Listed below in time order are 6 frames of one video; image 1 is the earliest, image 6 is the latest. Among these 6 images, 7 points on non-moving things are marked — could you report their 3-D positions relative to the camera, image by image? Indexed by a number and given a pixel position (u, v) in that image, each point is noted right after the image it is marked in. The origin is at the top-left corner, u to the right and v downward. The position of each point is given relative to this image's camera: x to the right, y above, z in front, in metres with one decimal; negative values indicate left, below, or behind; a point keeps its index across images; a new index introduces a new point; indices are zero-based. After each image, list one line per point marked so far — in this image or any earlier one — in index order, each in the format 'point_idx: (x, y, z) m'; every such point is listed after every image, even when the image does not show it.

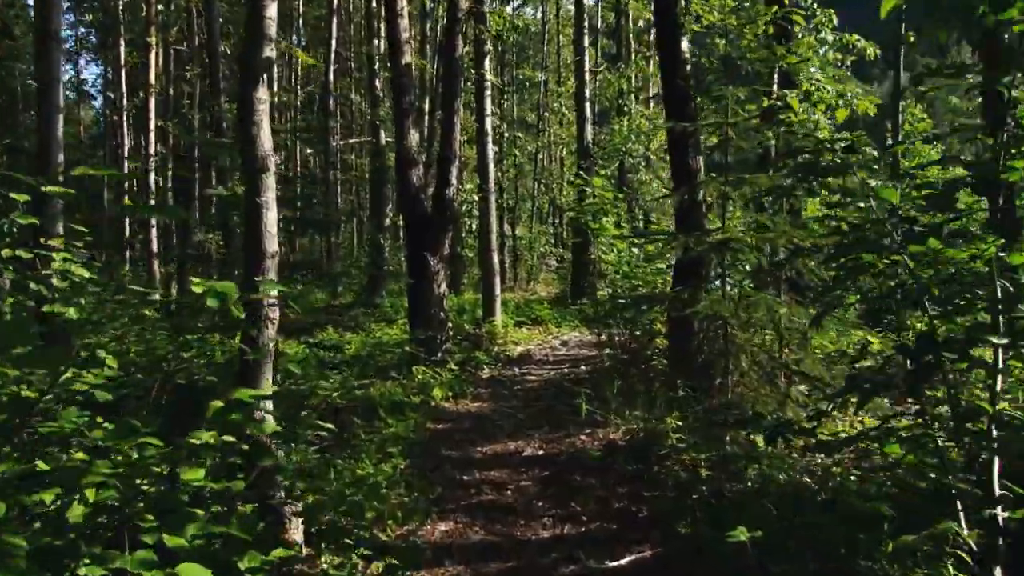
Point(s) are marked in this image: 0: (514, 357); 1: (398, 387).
0: (0.0, -0.8, +13.5) m
1: (-1.0, -0.9, +9.9) m
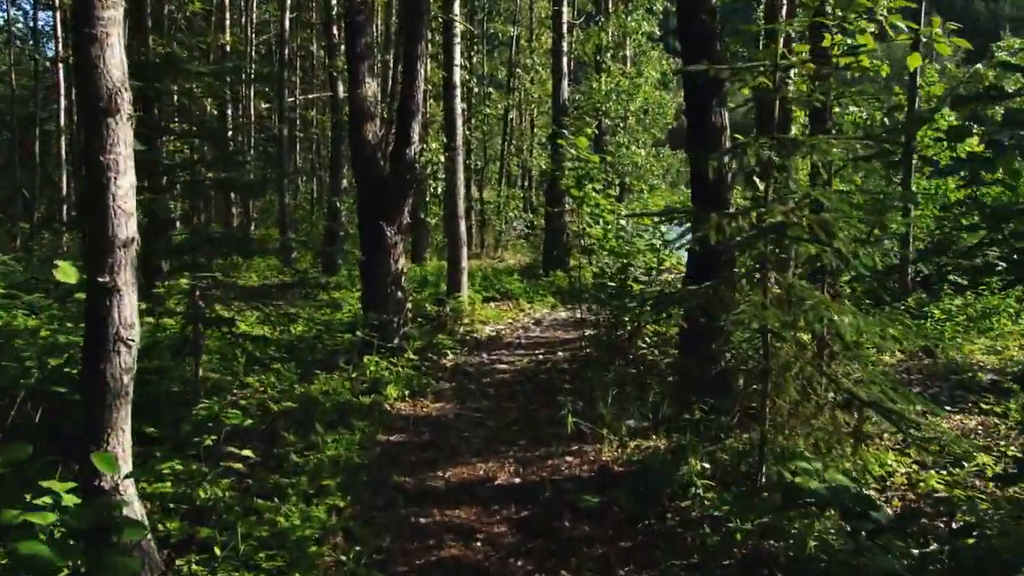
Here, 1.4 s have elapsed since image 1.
0: (-0.3, -0.6, +12.0) m
1: (-1.3, -0.8, +8.4) m
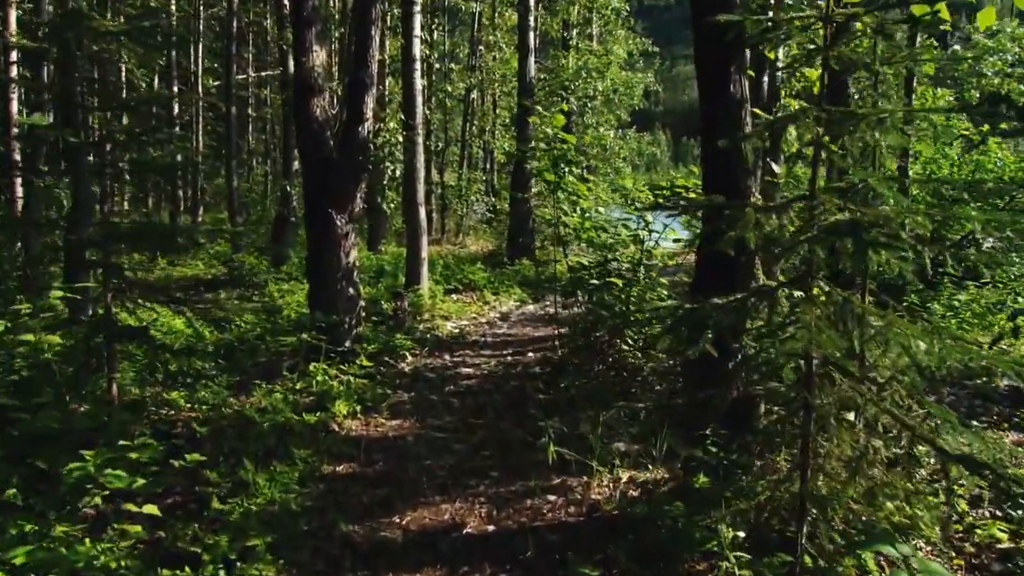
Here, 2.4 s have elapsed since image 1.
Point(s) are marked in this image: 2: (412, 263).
0: (-0.7, -0.5, +10.9) m
1: (-1.5, -0.7, +7.2) m
2: (-1.1, +0.3, +12.5) m
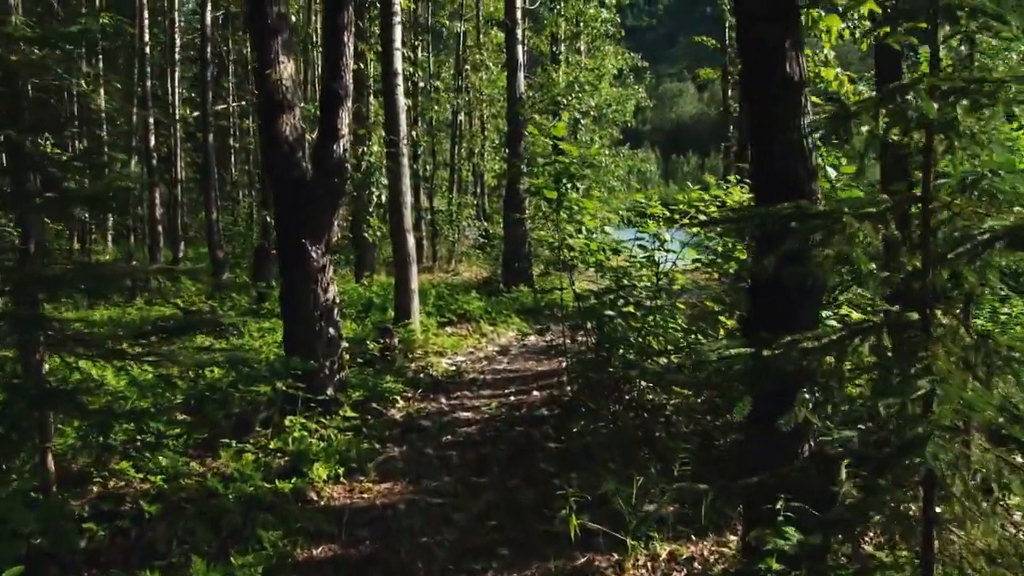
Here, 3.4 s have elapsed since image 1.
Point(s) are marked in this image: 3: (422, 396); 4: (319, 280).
0: (-0.7, -0.8, +9.8) m
1: (-1.4, -1.0, +6.2) m
2: (-1.2, -0.1, +11.5) m
3: (-0.8, -0.9, +9.1) m
4: (-1.4, +0.1, +7.8) m
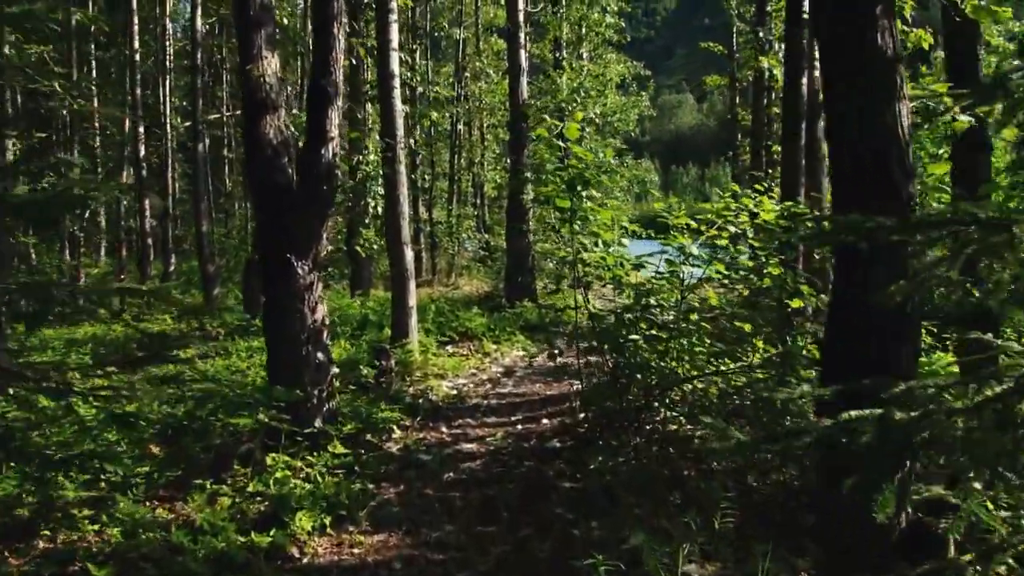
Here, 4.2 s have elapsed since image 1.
0: (-0.6, -1.0, +9.0) m
1: (-1.4, -1.1, +5.4) m
2: (-1.1, -0.2, +10.7) m
3: (-0.7, -1.0, +8.3) m
4: (-1.3, -0.1, +7.0) m
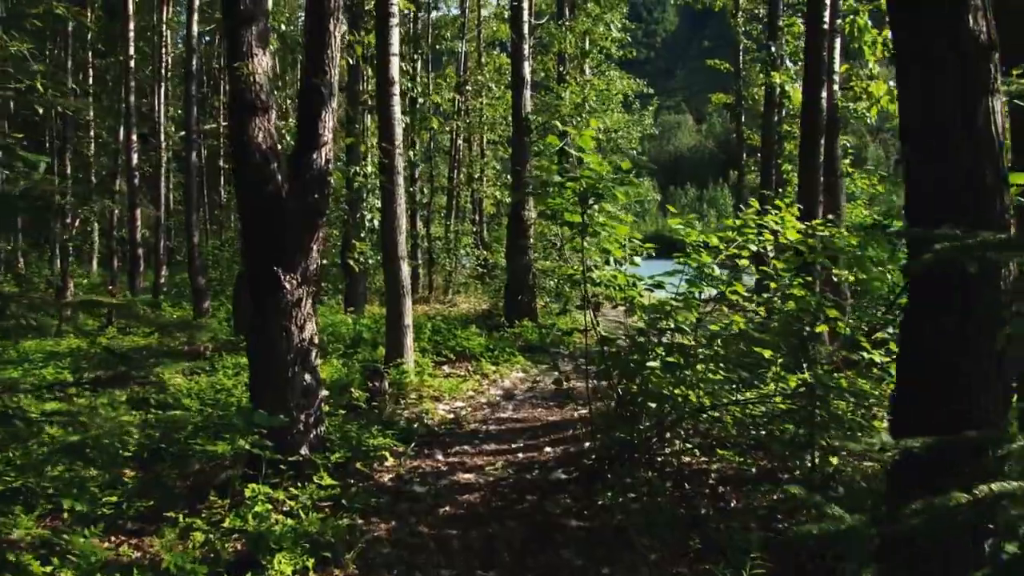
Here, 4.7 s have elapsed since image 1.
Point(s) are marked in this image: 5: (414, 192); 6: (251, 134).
0: (-0.6, -1.1, +8.5) m
1: (-1.4, -1.2, +4.8) m
2: (-1.1, -0.4, +10.2) m
3: (-0.7, -1.2, +7.8) m
4: (-1.3, -0.2, +6.5) m
5: (-1.8, +1.7, +19.7) m
6: (-1.6, +0.9, +6.5) m
